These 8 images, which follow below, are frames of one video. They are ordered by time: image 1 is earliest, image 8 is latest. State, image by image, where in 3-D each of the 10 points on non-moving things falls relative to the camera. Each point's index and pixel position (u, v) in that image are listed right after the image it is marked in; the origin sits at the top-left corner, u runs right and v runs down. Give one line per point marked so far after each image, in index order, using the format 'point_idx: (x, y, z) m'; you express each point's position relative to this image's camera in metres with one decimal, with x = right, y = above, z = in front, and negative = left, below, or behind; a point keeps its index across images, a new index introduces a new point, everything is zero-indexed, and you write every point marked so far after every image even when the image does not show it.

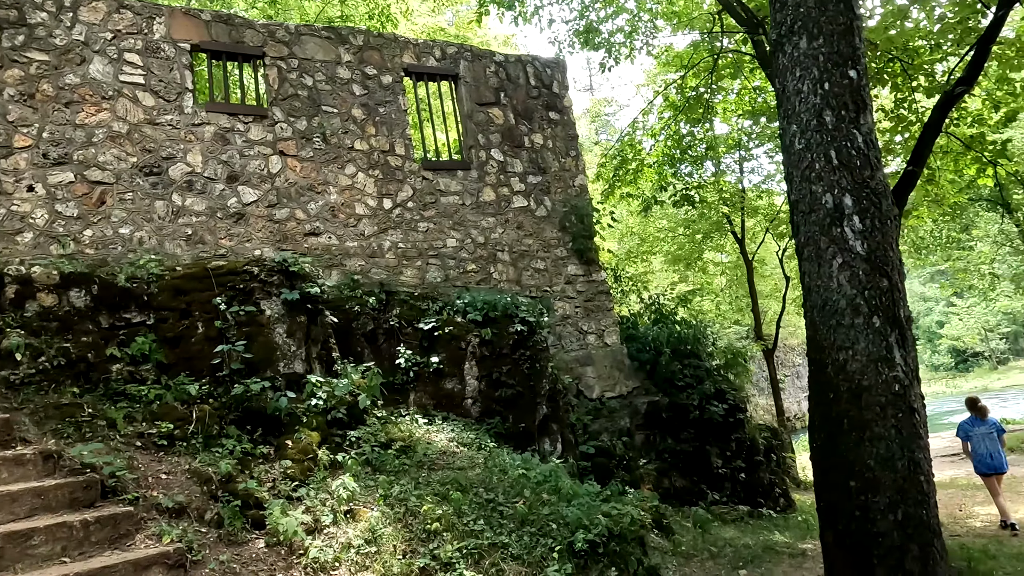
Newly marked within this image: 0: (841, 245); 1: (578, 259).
0: (+1.6, +0.2, +3.2) m
1: (+0.7, +0.3, +7.2) m
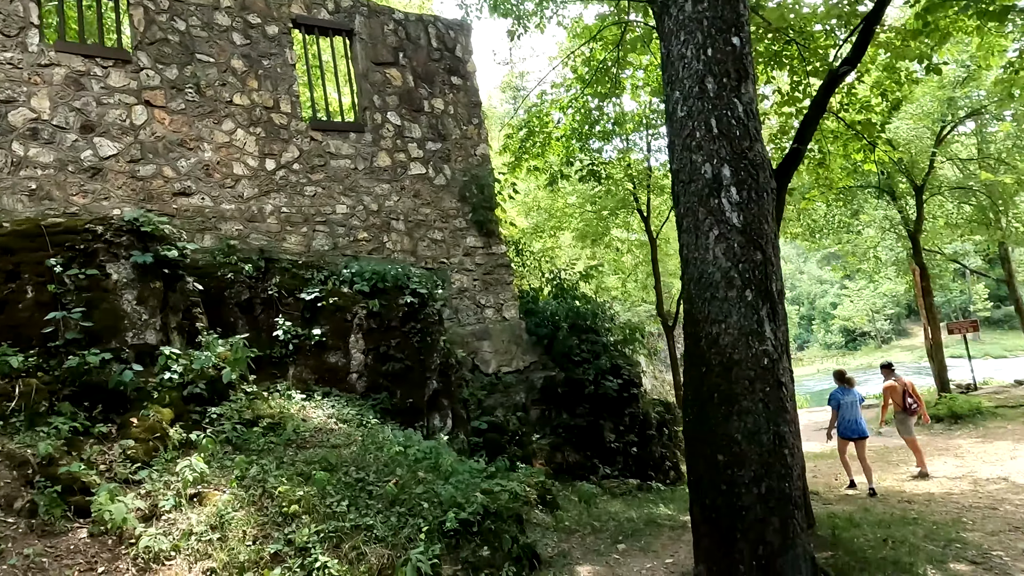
0: (+1.0, +0.3, +3.2) m
1: (-0.4, +0.6, +7.0) m
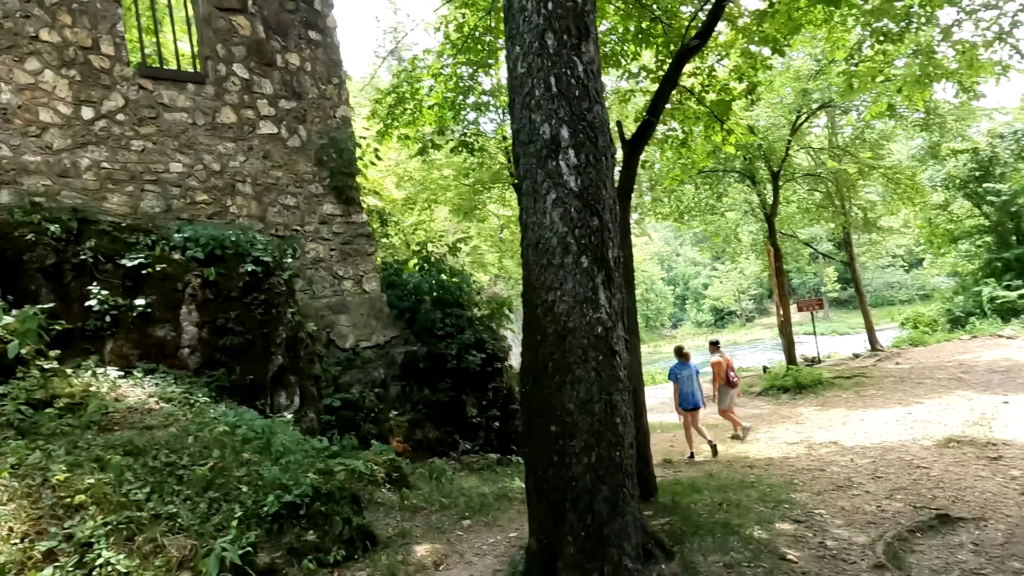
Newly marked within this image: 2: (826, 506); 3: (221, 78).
0: (+0.2, +0.5, +3.0) m
1: (-1.8, +0.9, +6.6) m
2: (+2.3, -1.6, +4.9) m
3: (-2.6, +1.9, +5.9) m
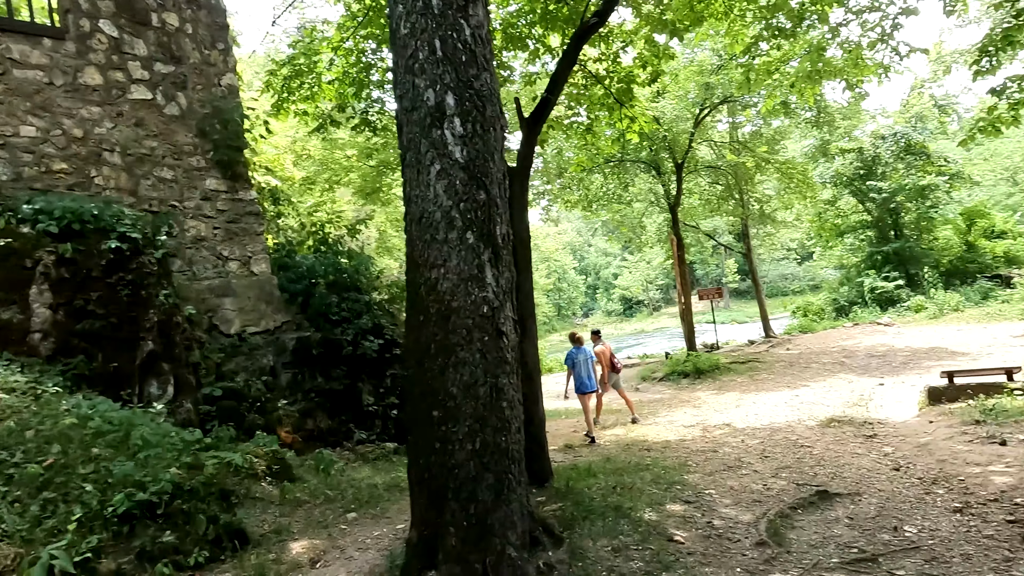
0: (-0.3, +0.6, +2.9) m
1: (-2.7, +1.1, +6.1) m
2: (+1.5, -1.5, +5.0) m
3: (-3.4, +2.0, +5.3) m
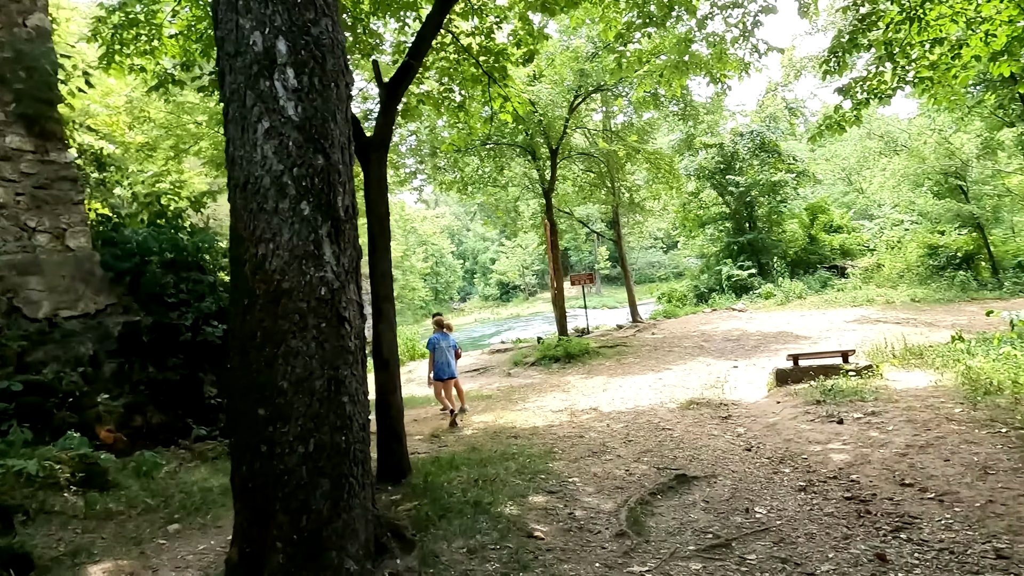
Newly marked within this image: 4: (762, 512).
0: (-0.9, +0.7, +2.4) m
1: (-3.8, +1.3, +5.2) m
2: (+0.5, -1.4, +5.0) m
3: (-4.4, +2.2, +4.3) m
4: (+1.5, -1.4, +4.0) m
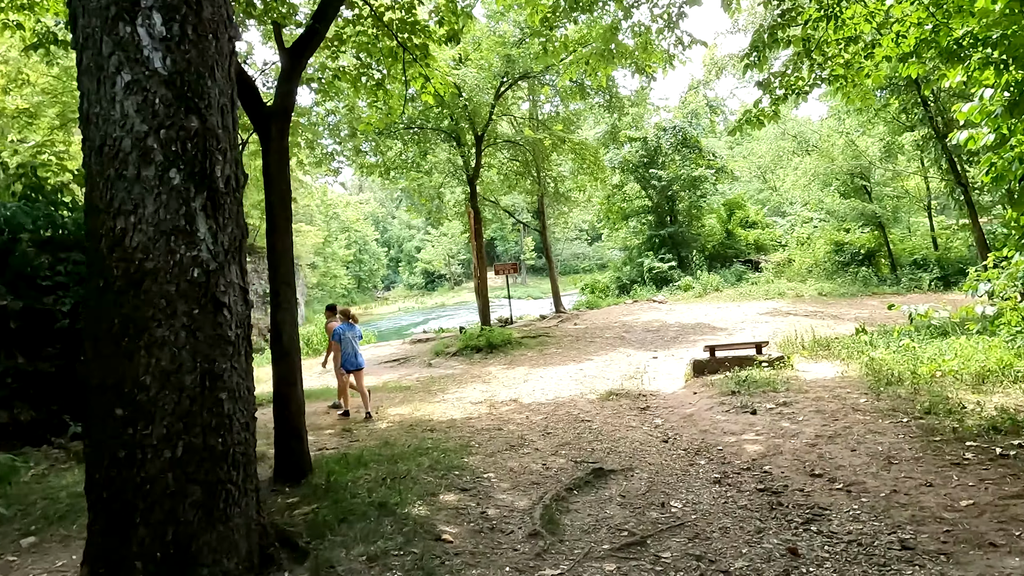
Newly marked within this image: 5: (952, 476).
0: (-1.2, +0.7, +2.1) m
1: (-4.4, +1.4, +4.5) m
2: (-0.1, -1.3, +4.8) m
3: (-4.9, +2.4, +3.5) m
4: (+1.0, -1.3, +3.9) m
5: (+2.5, -1.1, +3.8) m
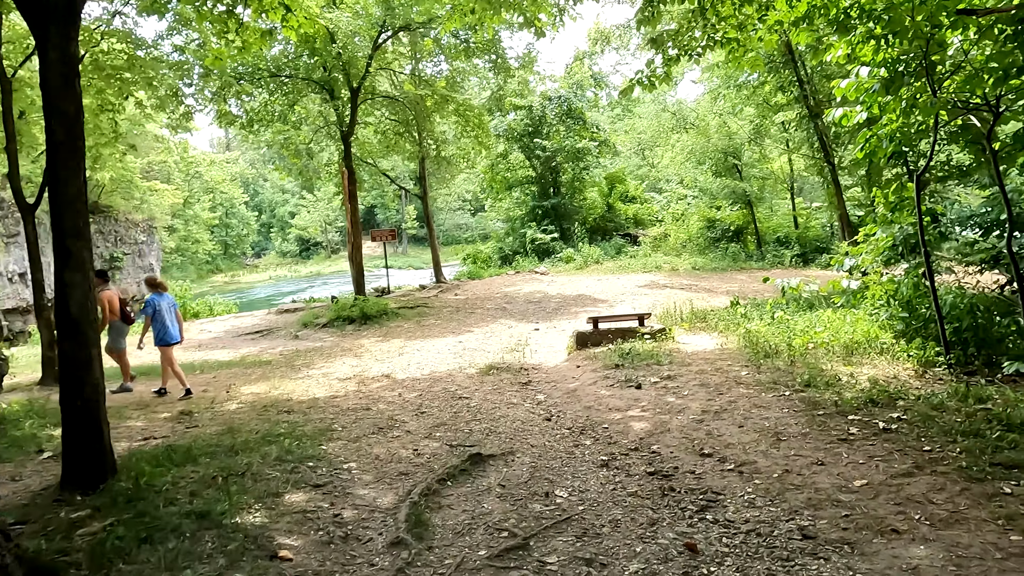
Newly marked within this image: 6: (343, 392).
0: (-1.5, +0.9, +1.2) m
1: (-5.1, +1.7, +3.0) m
2: (-1.0, -1.1, +4.1) m
3: (-5.3, +2.6, +1.9) m
4: (+0.3, -1.1, +3.5) m
5: (+1.8, -0.9, +3.7) m
6: (-1.6, -1.0, +6.4) m
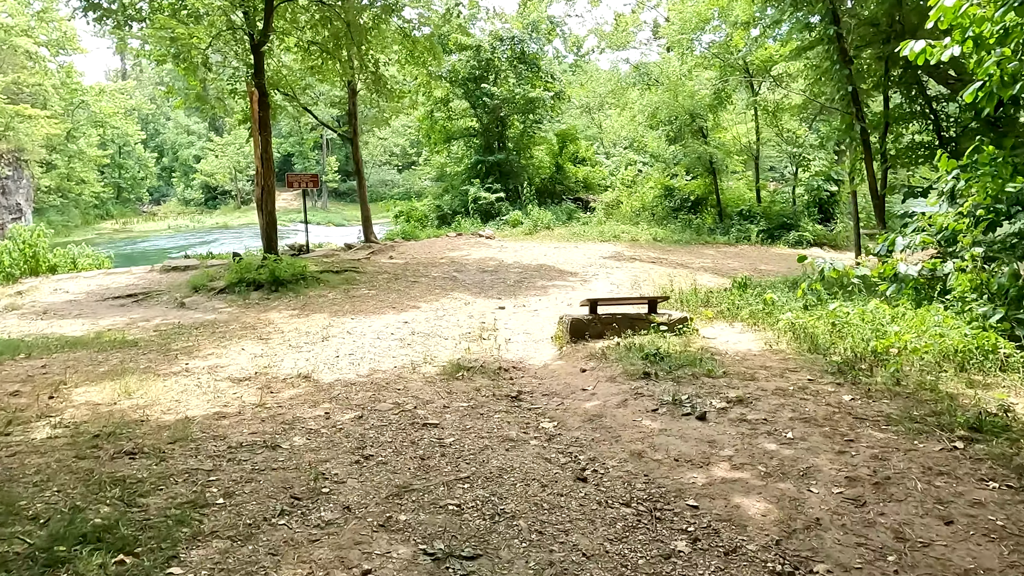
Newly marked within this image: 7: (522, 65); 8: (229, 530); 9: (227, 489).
0: (-0.9, +0.9, -1.1) m
1: (-4.6, +1.9, +0.2) m
2: (-0.8, -0.9, +2.0) m
3: (-4.7, +2.8, -1.0) m
4: (+0.5, -1.1, +1.5) m
5: (+2.0, -0.9, +1.8) m
6: (-1.7, -0.7, +4.1) m
7: (+0.3, +6.4, +19.0) m
8: (-1.1, -0.9, +2.5) m
9: (-1.2, -0.9, +2.9) m
